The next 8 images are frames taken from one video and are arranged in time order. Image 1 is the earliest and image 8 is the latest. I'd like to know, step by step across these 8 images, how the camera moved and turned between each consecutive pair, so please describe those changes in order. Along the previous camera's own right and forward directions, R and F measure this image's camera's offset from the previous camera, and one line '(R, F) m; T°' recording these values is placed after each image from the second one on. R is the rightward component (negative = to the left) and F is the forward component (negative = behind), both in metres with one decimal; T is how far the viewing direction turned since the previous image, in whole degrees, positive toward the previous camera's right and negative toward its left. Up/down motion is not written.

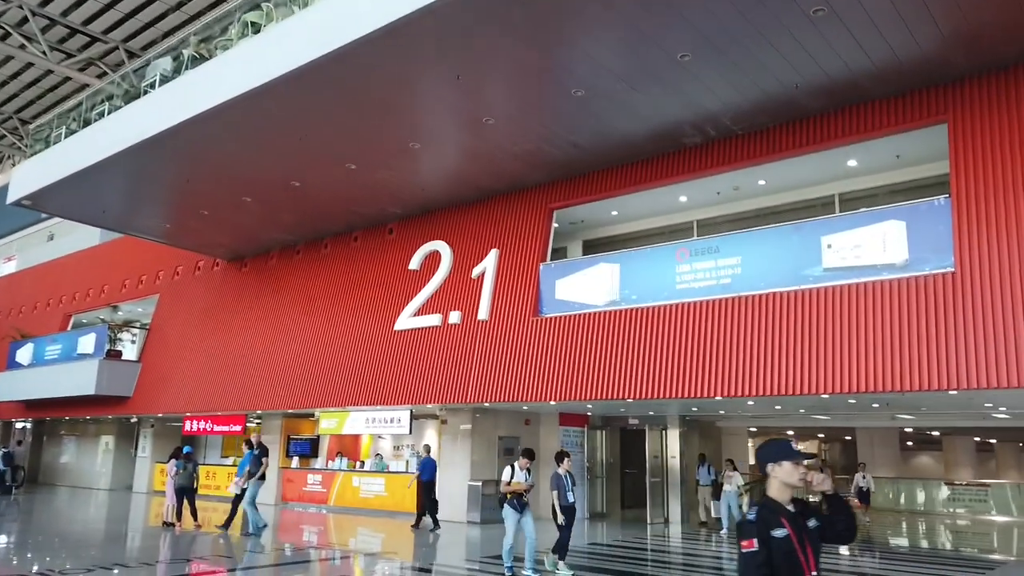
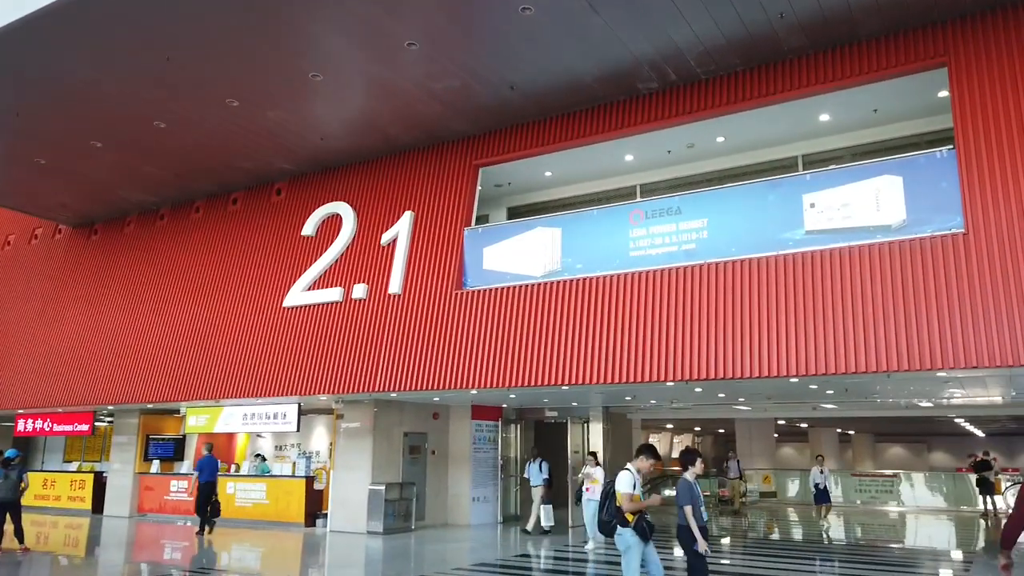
(-0.6, +2.2) m; +9°
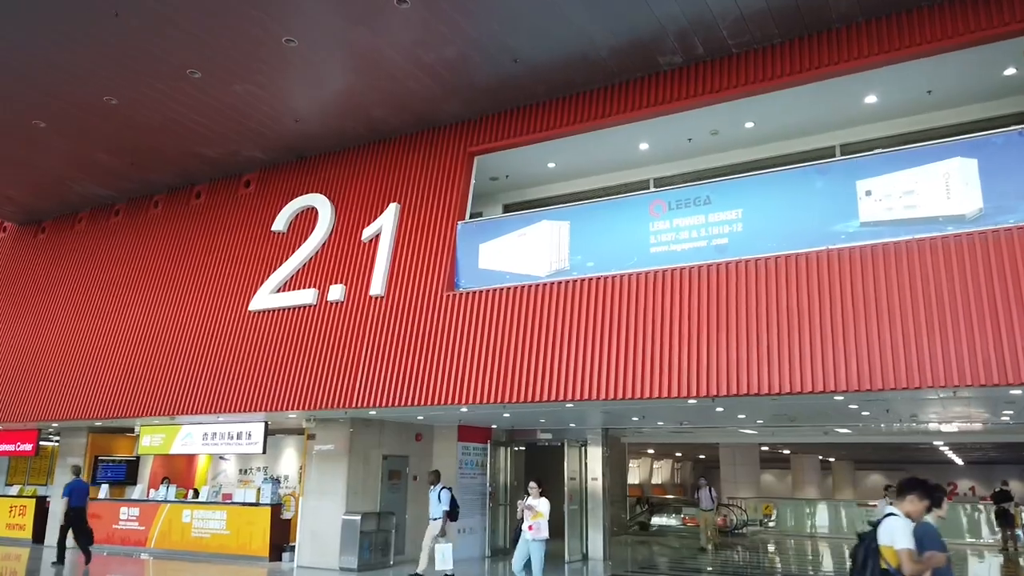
(-0.3, +1.5) m; +2°
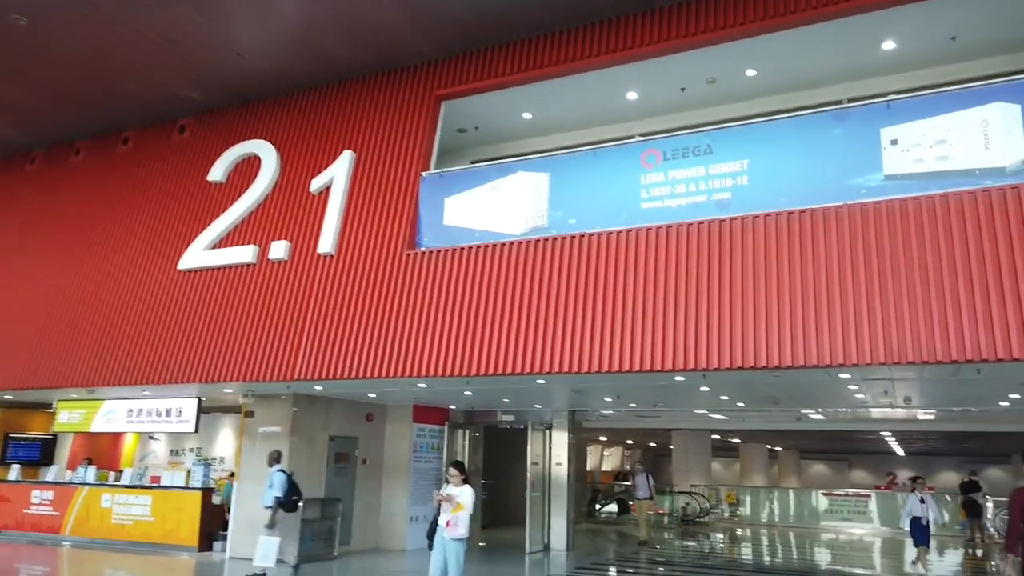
(-0.2, +1.2) m; +4°
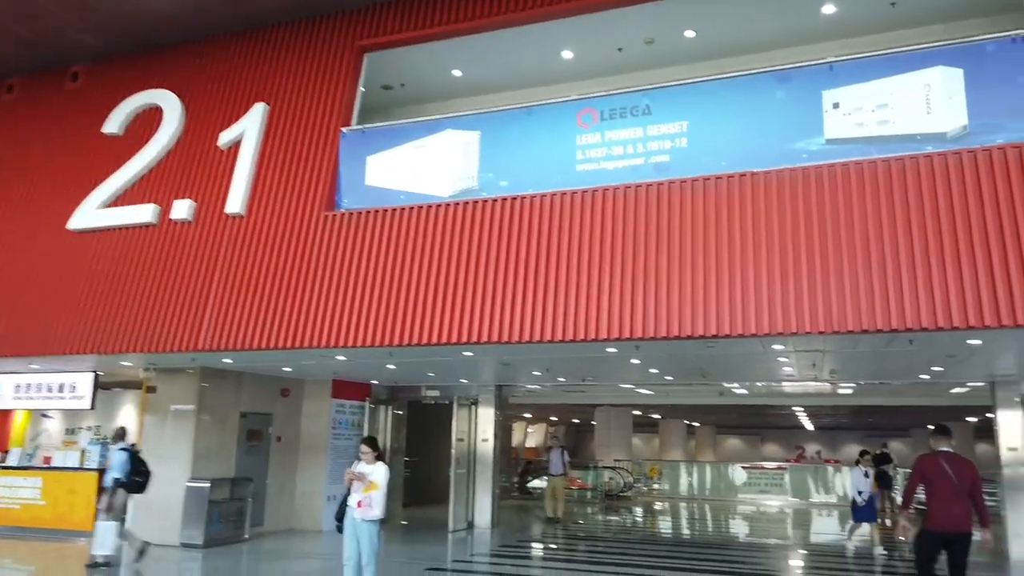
(0.0, +0.5) m; +6°
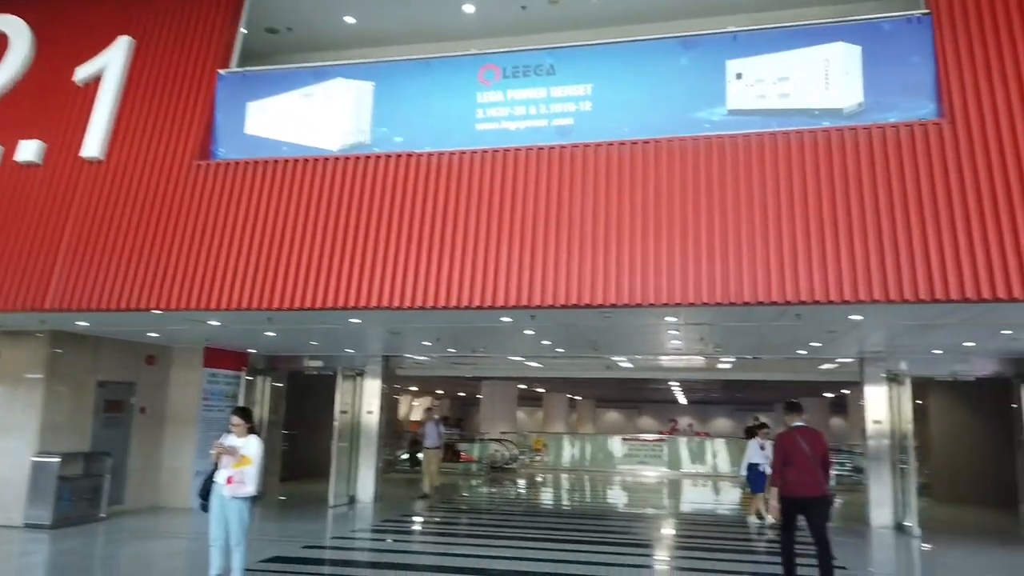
(0.0, +0.4) m; +9°
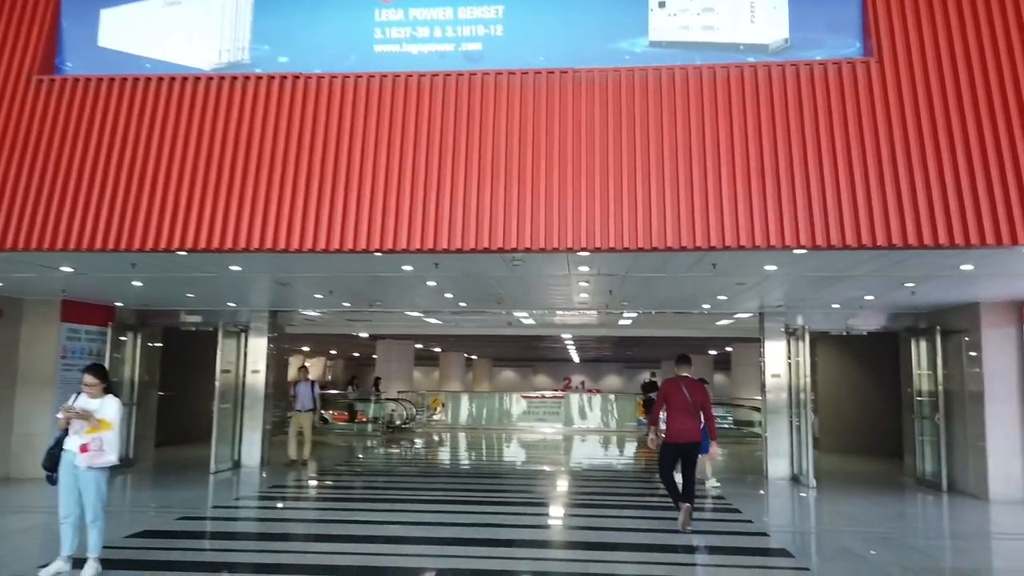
(0.0, +0.6) m; +8°
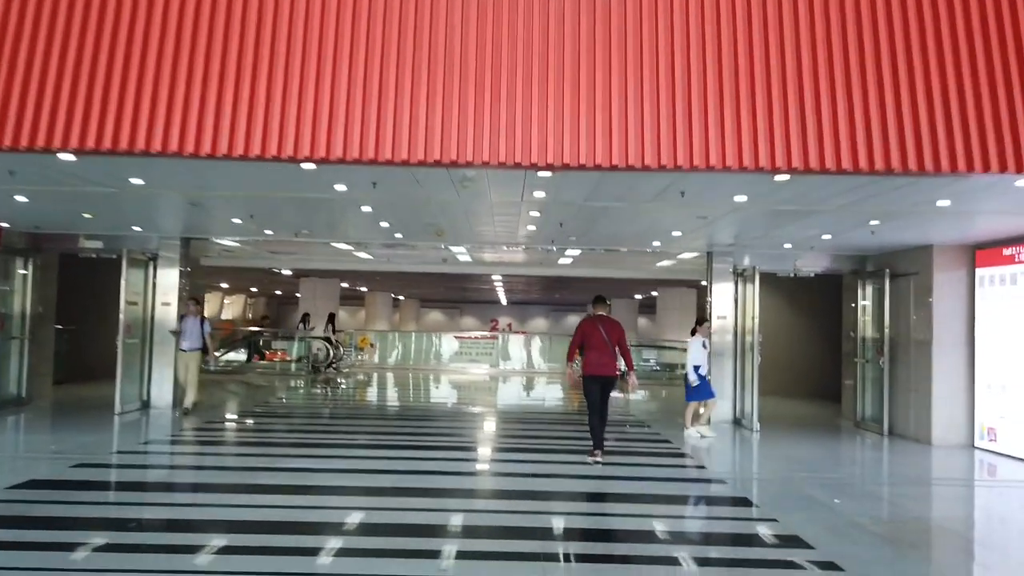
(-0.2, +0.7) m; +6°
